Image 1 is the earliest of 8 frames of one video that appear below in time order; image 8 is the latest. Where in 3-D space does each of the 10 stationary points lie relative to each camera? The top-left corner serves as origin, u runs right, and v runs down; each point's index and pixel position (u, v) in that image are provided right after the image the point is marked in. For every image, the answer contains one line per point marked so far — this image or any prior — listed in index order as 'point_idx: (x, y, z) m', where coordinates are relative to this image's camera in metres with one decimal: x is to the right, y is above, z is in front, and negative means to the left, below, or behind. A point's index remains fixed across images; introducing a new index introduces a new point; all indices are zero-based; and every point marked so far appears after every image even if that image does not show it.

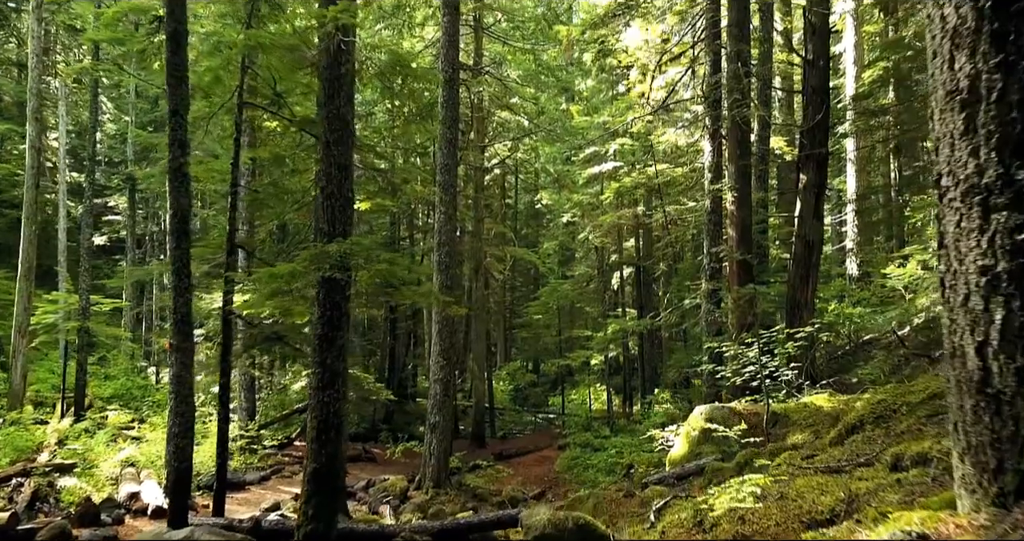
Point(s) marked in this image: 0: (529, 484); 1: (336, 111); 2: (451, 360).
0: (+0.4, -4.6, +15.4) m
1: (-1.6, +1.4, +6.5) m
2: (-1.2, -1.7, +13.8) m
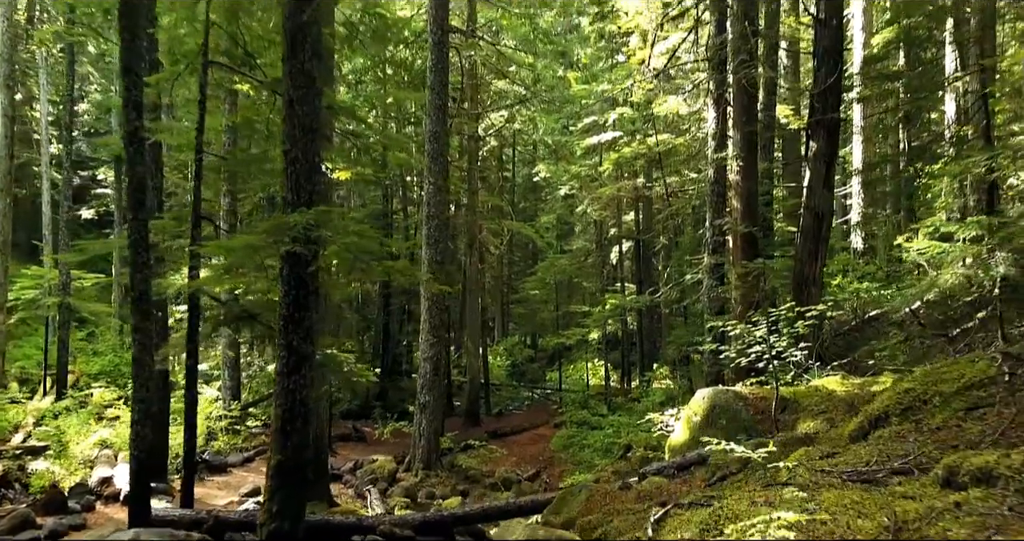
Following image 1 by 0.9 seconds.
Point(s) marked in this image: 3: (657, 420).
0: (+0.2, -4.0, +15.0) m
1: (-1.7, +1.7, +5.8) m
2: (-1.3, -1.3, +13.2) m
3: (+2.3, -2.4, +11.4) m
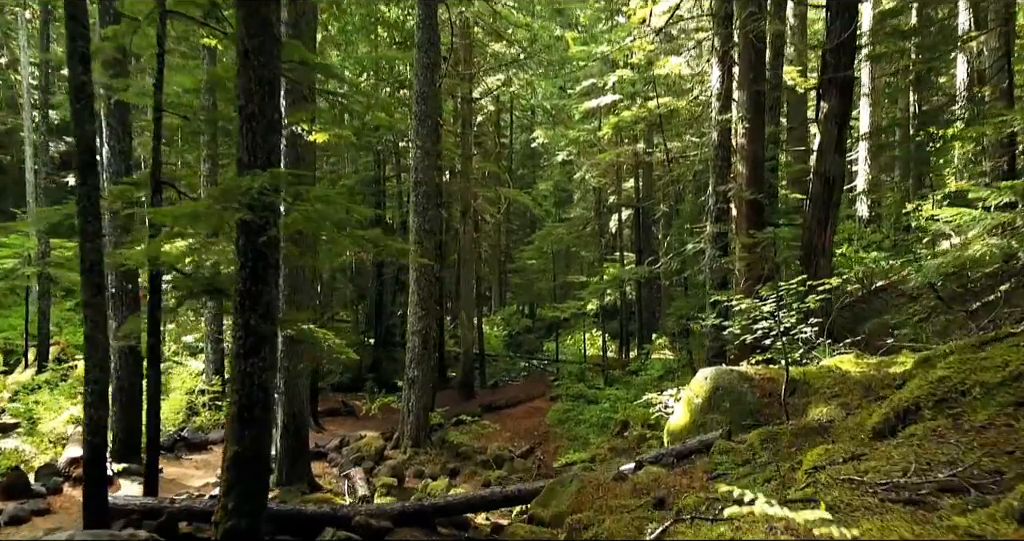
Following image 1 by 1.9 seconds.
0: (+0.1, -3.4, +14.5) m
1: (-1.9, +1.9, +5.2) m
2: (-1.4, -0.7, +12.7) m
3: (+2.2, -1.9, +10.9) m
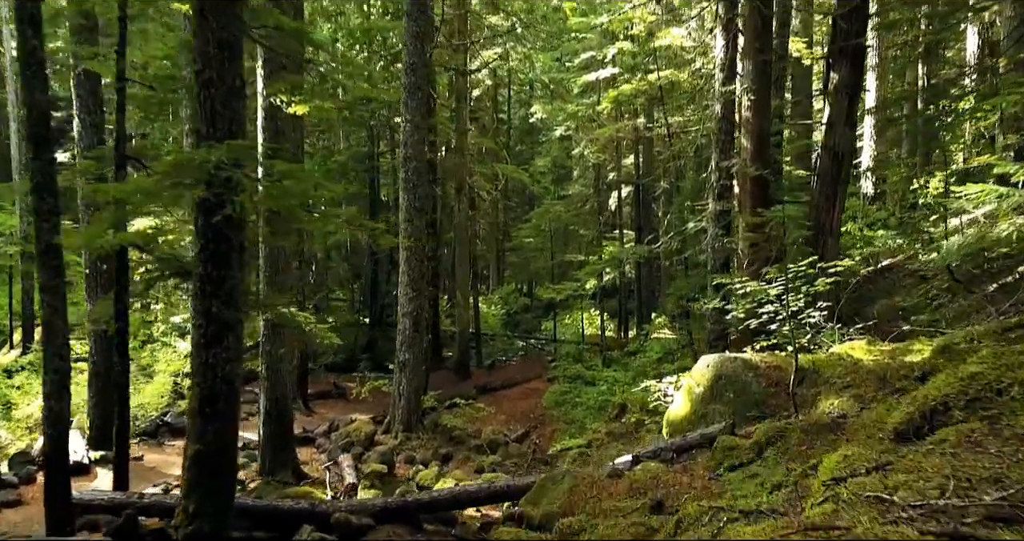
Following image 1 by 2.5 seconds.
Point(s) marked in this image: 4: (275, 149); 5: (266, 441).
0: (0.0, -3.0, +14.2) m
1: (-2.0, +2.0, +4.6) m
2: (-1.5, -0.4, +12.2) m
3: (+2.1, -1.6, +10.5) m
4: (-3.0, +1.5, +9.0) m
5: (-3.1, -2.2, +9.0) m
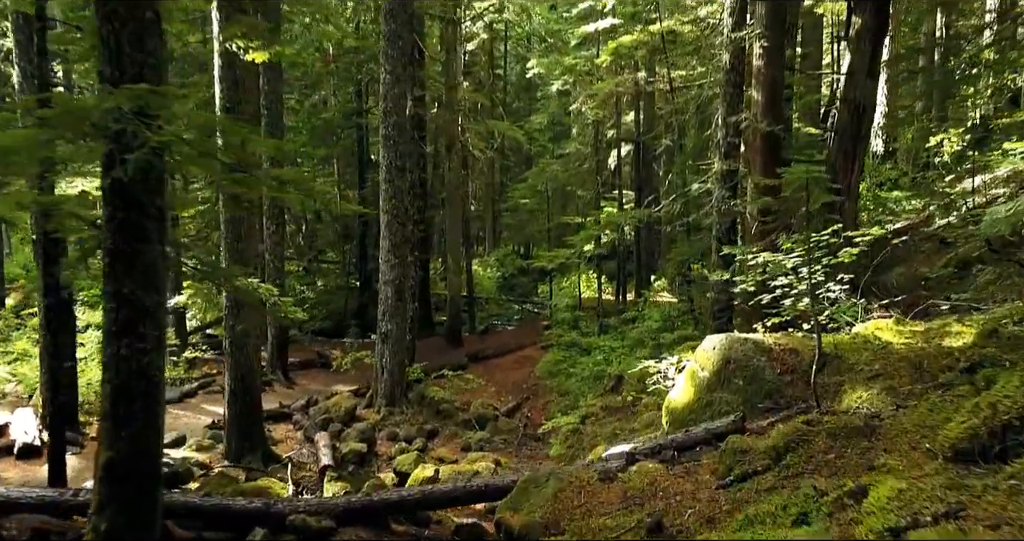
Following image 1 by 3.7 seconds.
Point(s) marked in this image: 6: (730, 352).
0: (-0.2, -2.3, +13.5) m
1: (-2.1, +2.1, +3.7) m
2: (-1.7, +0.2, +11.4) m
3: (+1.9, -1.2, +9.8) m
4: (-3.1, +1.9, +8.1) m
5: (-3.3, -1.8, +8.4) m
6: (+1.7, -0.6, +5.6) m
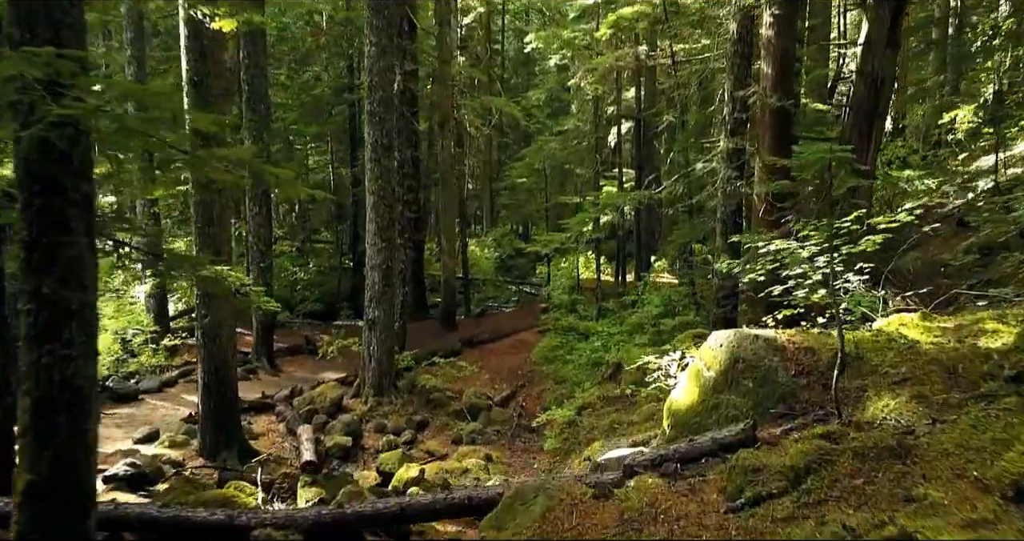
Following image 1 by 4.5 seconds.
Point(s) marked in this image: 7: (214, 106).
0: (-0.2, -2.0, +13.1) m
1: (-2.2, +2.1, +3.1) m
2: (-1.8, +0.5, +10.9) m
3: (+1.8, -1.0, +9.3) m
4: (-3.2, +2.0, +7.5) m
5: (-3.4, -1.6, +7.9) m
6: (+1.6, -0.6, +5.1) m
7: (-3.1, +1.7, +7.5) m
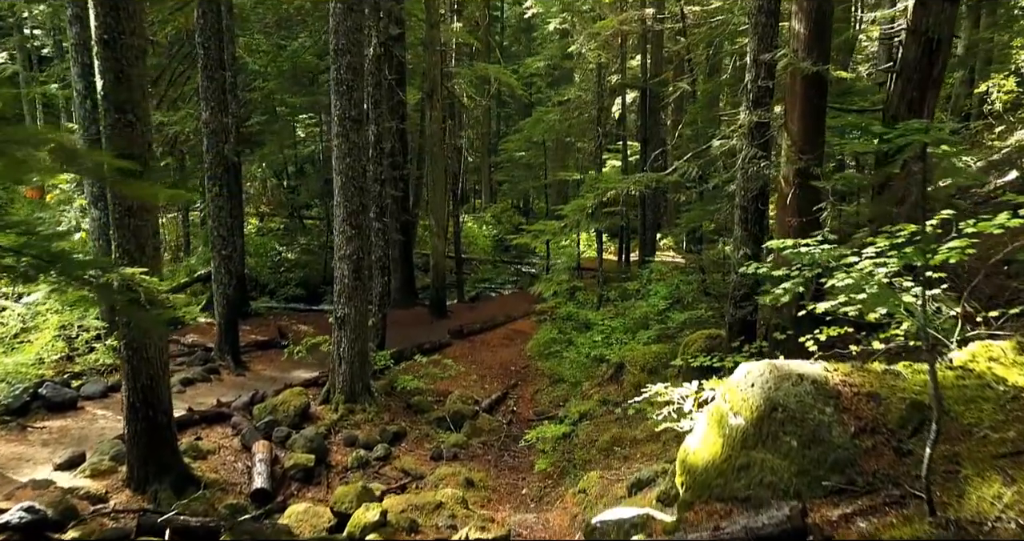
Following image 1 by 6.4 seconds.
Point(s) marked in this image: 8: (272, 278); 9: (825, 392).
0: (-0.4, -1.8, +11.9) m
1: (-2.4, +2.0, +1.8) m
2: (-1.9, +0.6, +9.6) m
3: (+1.7, -0.9, +8.0) m
4: (-3.4, +2.0, +6.2) m
5: (-3.5, -1.6, +6.7) m
6: (+1.4, -0.7, +3.9) m
7: (-3.3, +1.7, +6.2) m
8: (-6.4, -0.2, +19.1) m
9: (+1.7, -0.6, +3.8) m
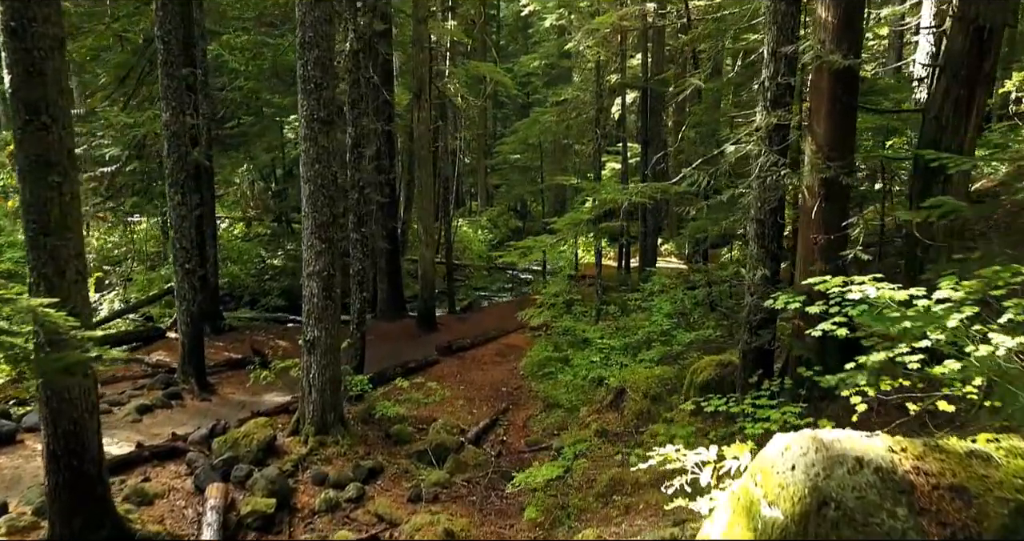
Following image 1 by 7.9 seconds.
0: (-0.5, -2.0, +11.0) m
1: (-2.5, +1.8, +0.9) m
2: (-2.1, +0.4, +8.7) m
3: (+1.5, -1.1, +7.1) m
4: (-3.5, +1.8, +5.2) m
5: (-3.7, -1.8, +5.8) m
6: (+1.3, -0.9, +3.0) m
7: (-3.4, +1.5, +5.3) m
8: (-6.5, -0.4, +18.1) m
9: (+1.5, -0.8, +2.9) m
